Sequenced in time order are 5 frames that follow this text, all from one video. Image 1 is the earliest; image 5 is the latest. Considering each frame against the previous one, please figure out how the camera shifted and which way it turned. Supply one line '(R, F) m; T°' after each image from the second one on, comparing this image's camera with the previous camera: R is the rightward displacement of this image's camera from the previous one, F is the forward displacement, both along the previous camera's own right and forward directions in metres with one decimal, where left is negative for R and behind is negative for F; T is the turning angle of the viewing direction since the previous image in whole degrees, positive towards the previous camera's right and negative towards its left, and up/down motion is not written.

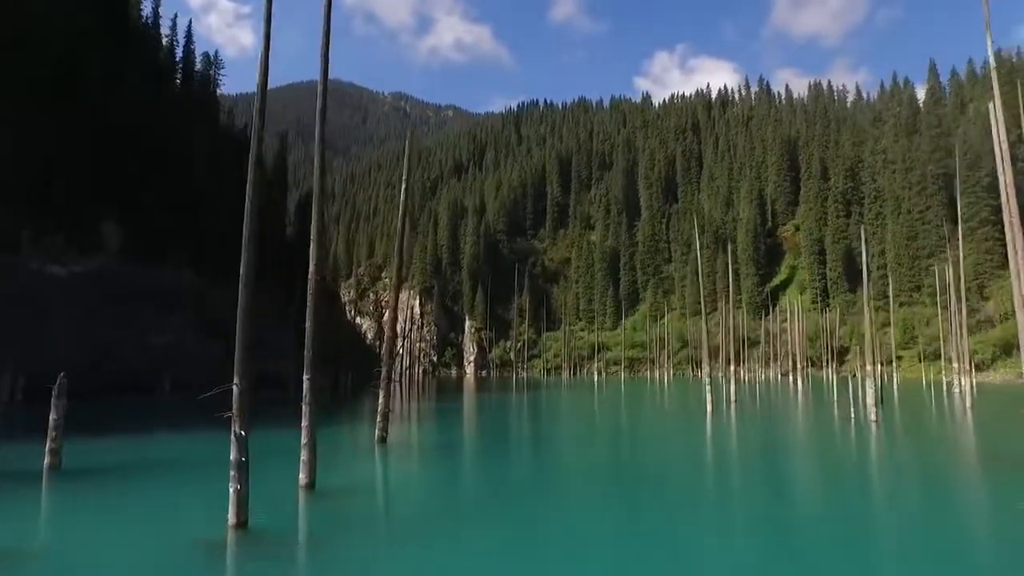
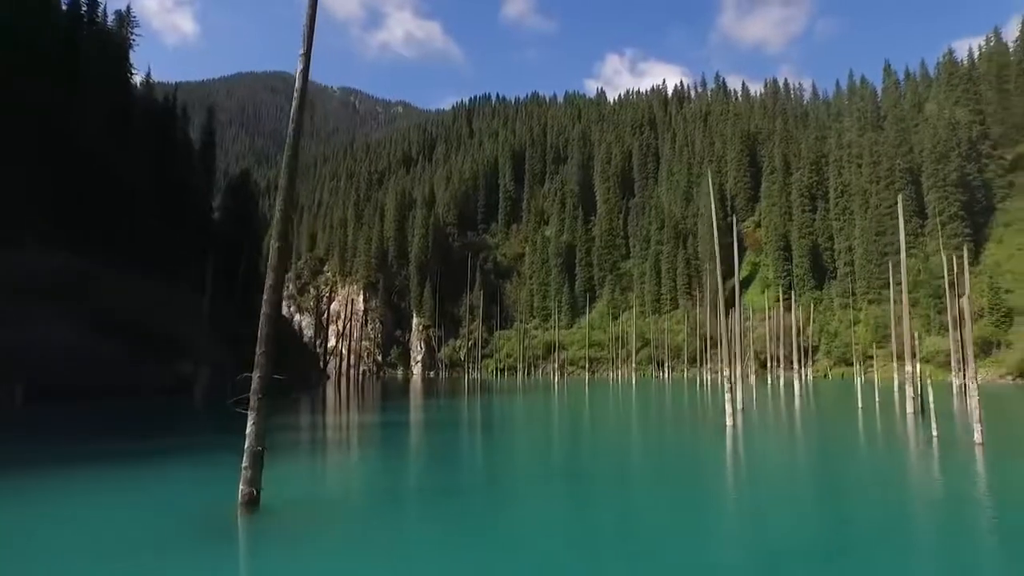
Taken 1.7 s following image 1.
(-0.1, +5.7) m; +4°
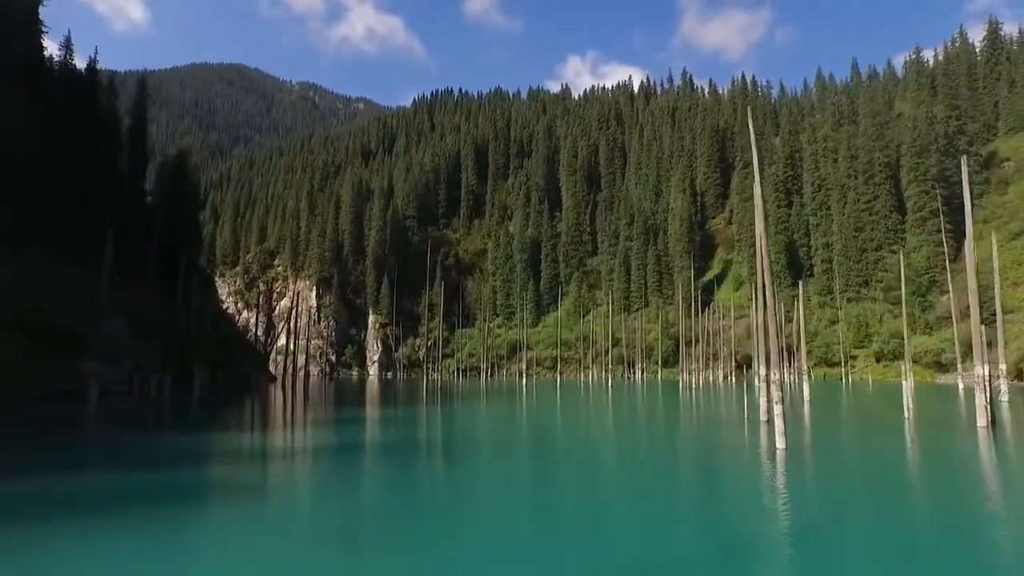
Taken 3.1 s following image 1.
(-0.2, +4.8) m; +3°
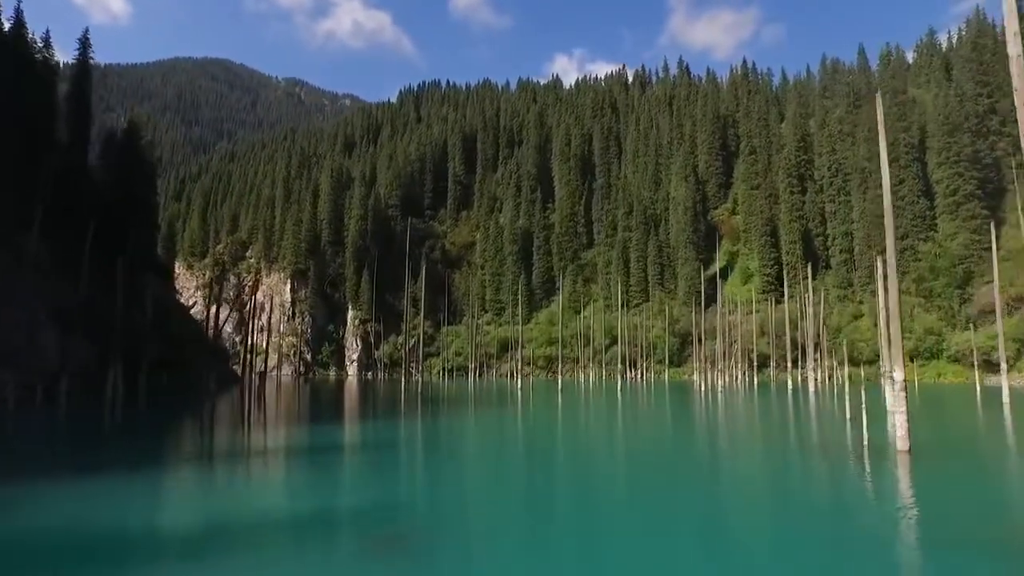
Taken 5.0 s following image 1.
(-0.3, +6.7) m; +1°
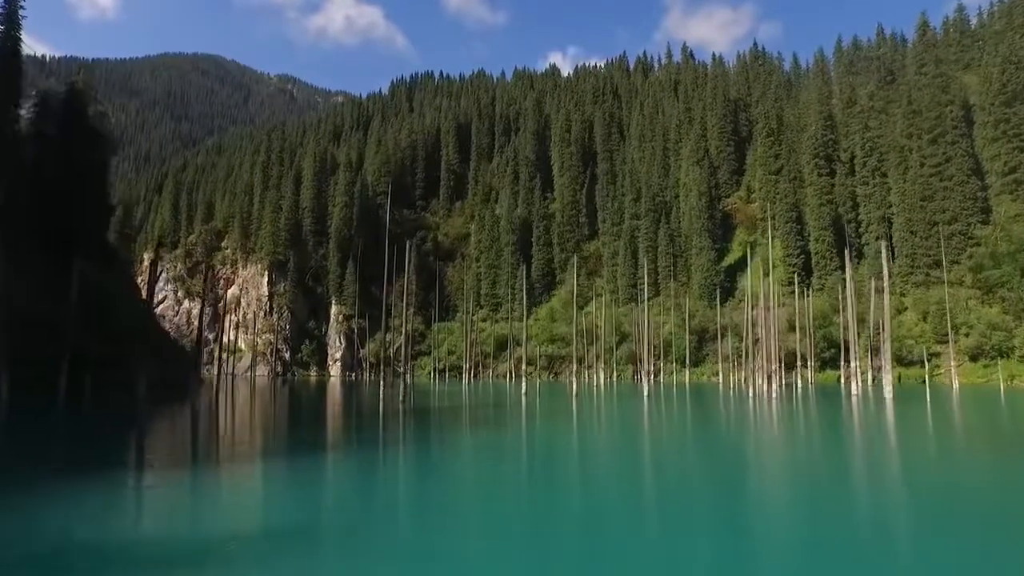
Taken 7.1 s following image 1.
(-0.4, +7.3) m; 0°
